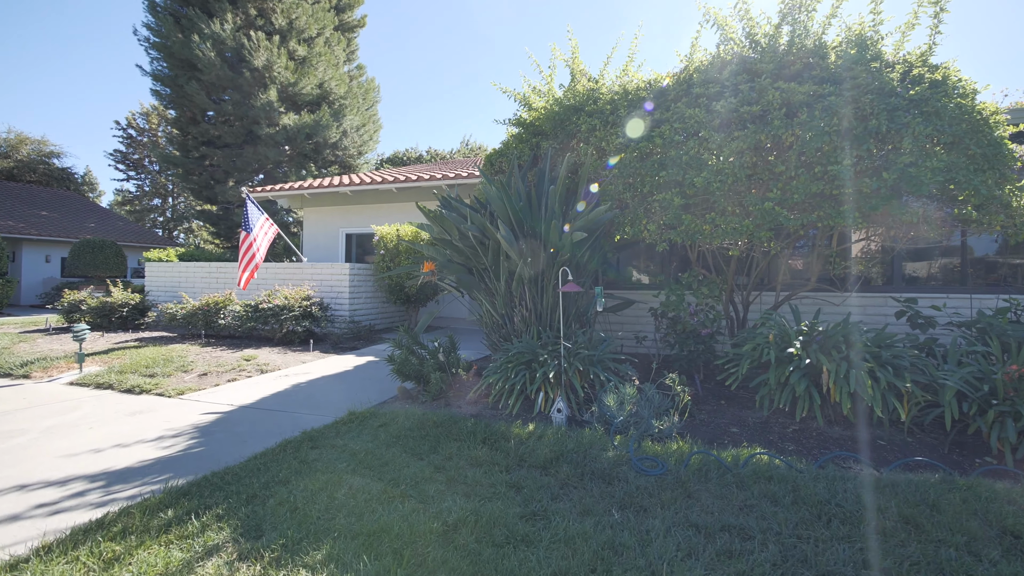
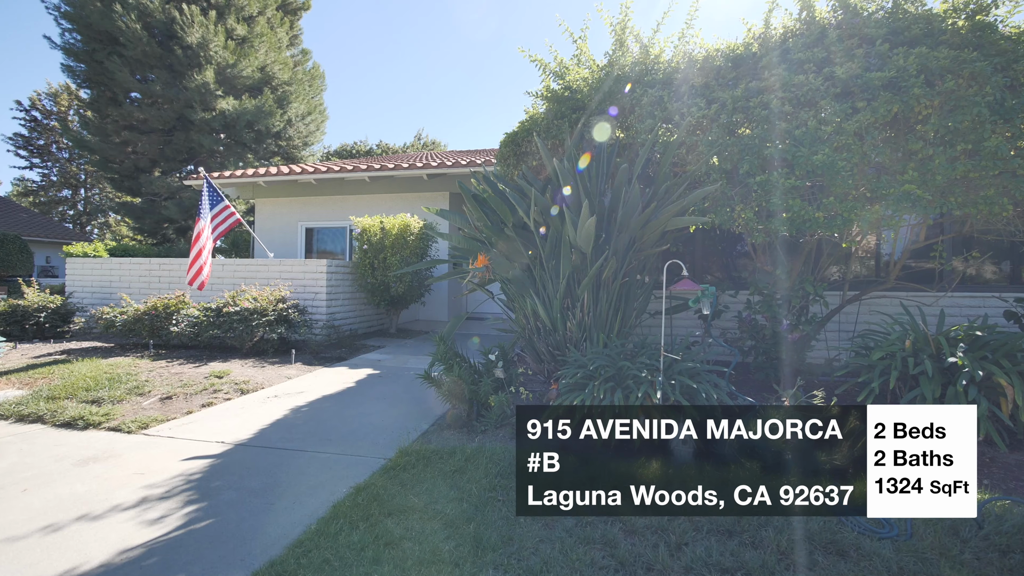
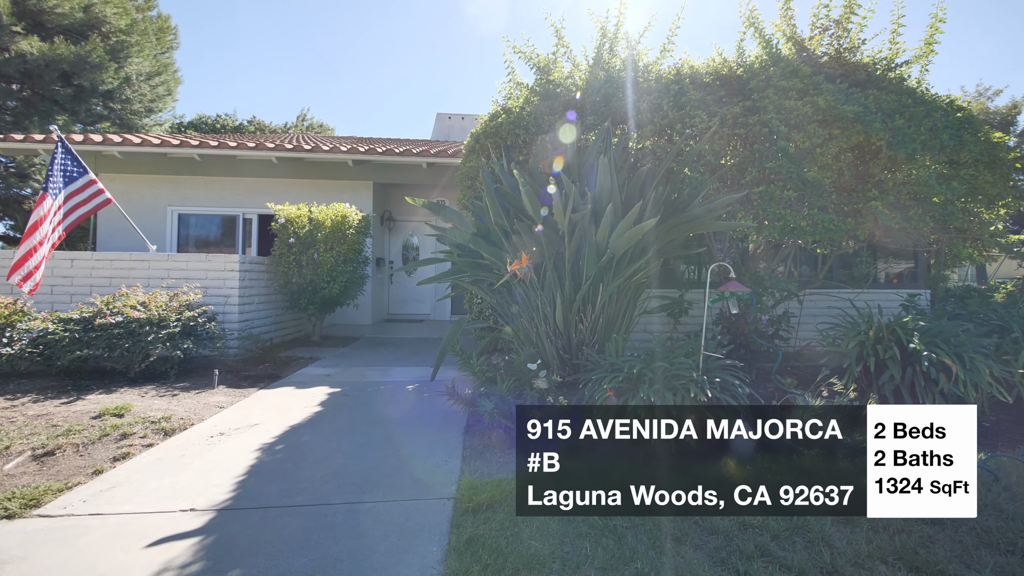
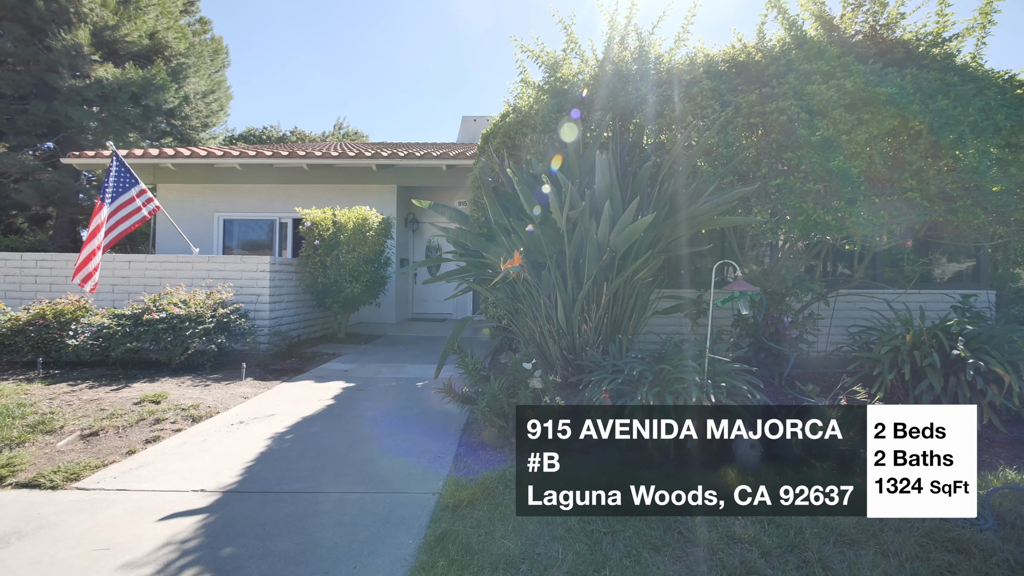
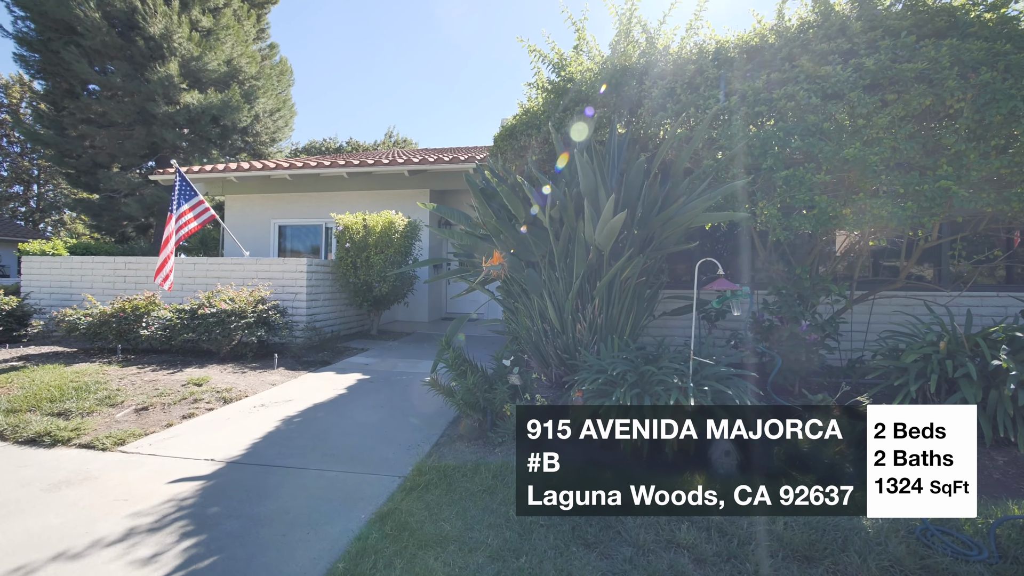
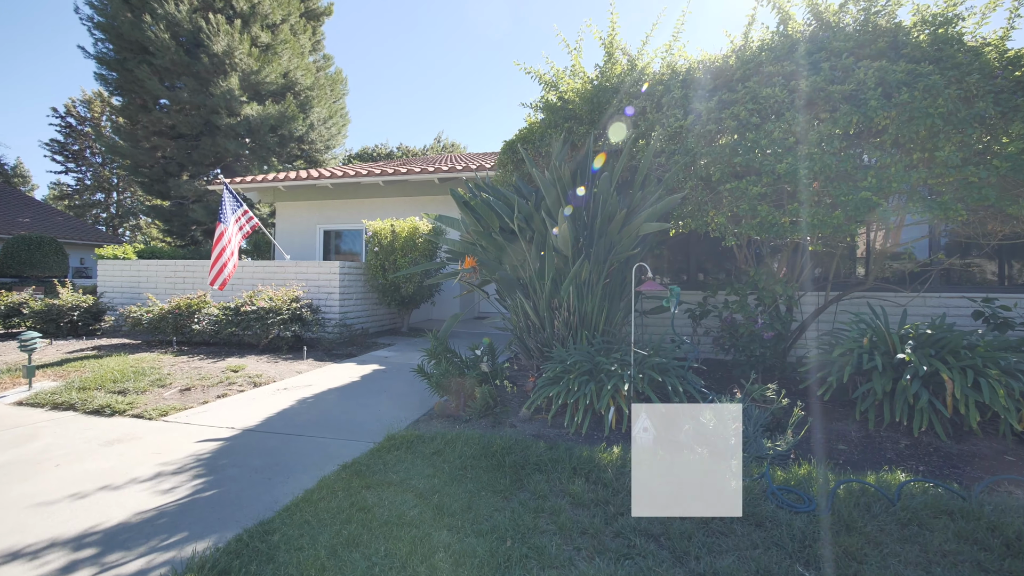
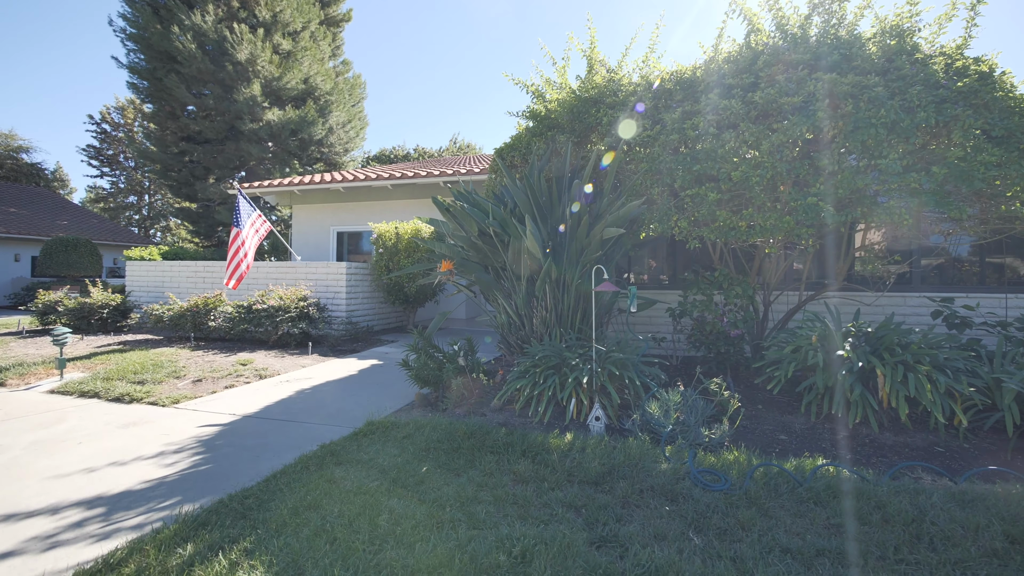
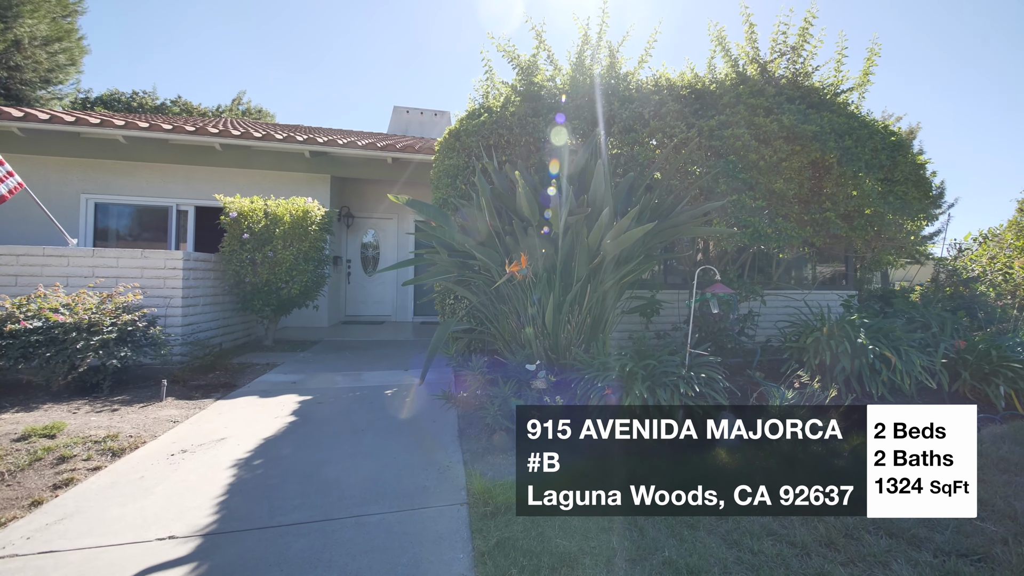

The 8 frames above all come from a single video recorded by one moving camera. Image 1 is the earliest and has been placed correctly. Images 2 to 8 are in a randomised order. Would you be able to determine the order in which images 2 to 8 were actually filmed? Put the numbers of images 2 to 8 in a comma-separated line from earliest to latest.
7, 6, 2, 5, 4, 3, 8
